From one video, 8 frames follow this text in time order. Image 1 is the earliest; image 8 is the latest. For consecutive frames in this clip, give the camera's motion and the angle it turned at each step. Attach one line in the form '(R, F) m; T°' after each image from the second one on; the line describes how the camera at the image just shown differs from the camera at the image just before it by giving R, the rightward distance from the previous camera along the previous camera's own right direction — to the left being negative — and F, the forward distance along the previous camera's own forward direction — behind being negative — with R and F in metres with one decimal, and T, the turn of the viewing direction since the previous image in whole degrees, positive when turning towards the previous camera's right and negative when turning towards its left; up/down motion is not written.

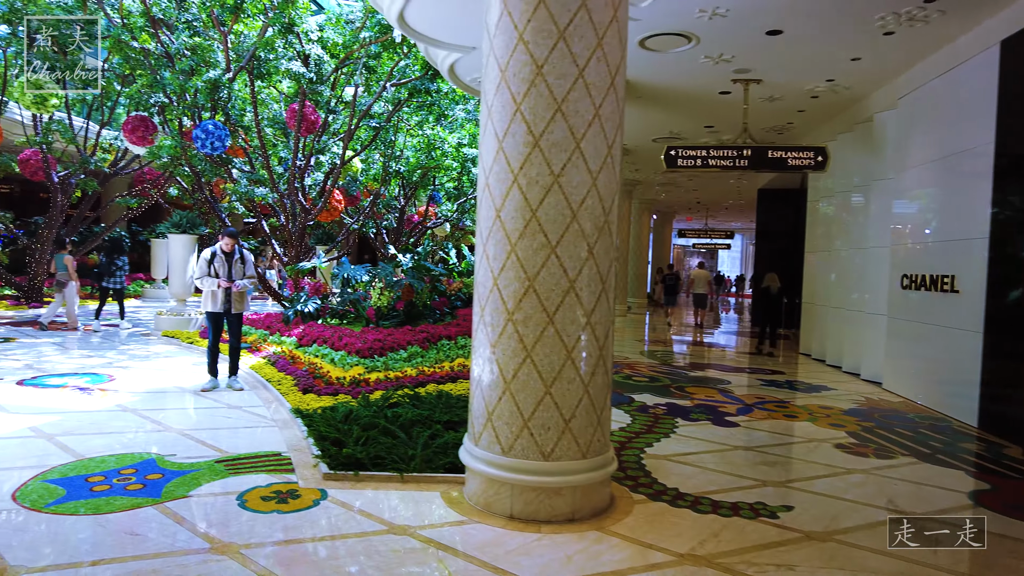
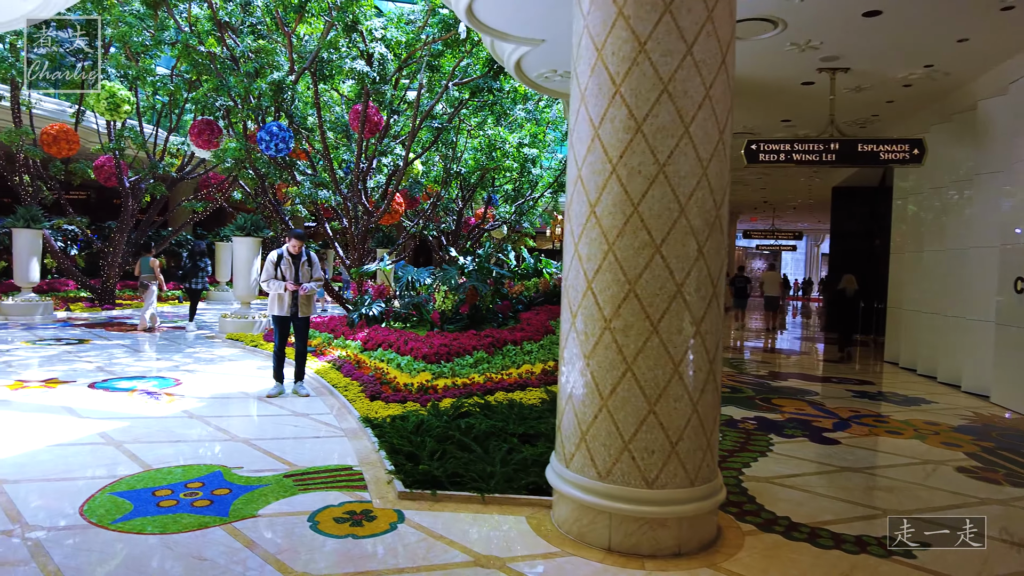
(-0.2, +0.3) m; -4°
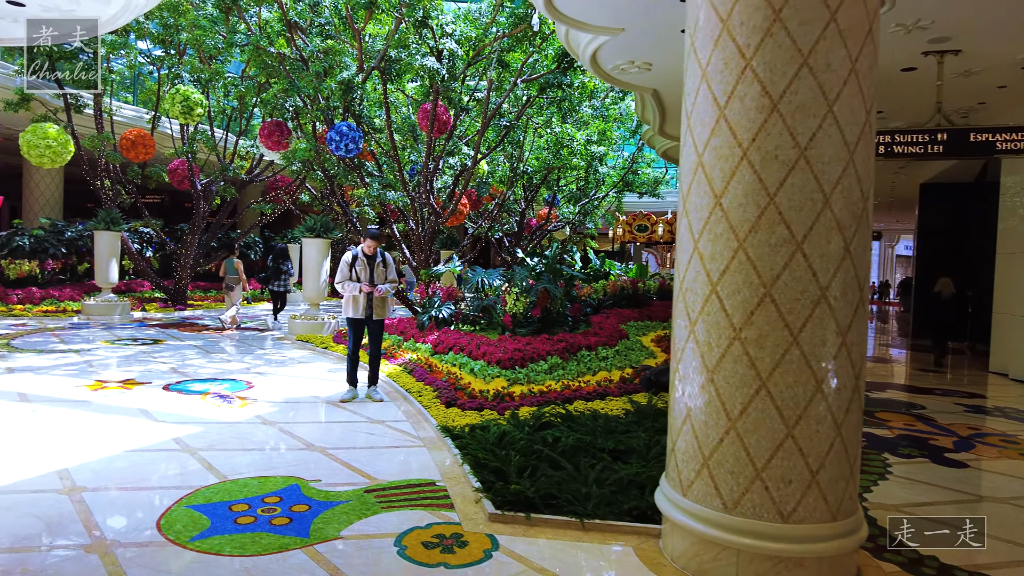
(-0.2, +0.3) m; -5°
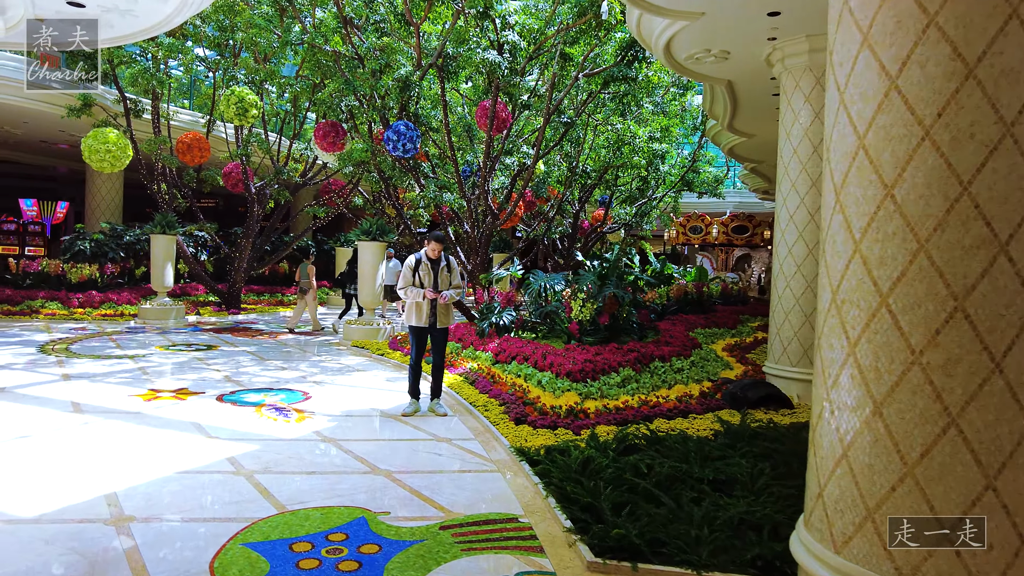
(-0.2, +0.4) m; -4°
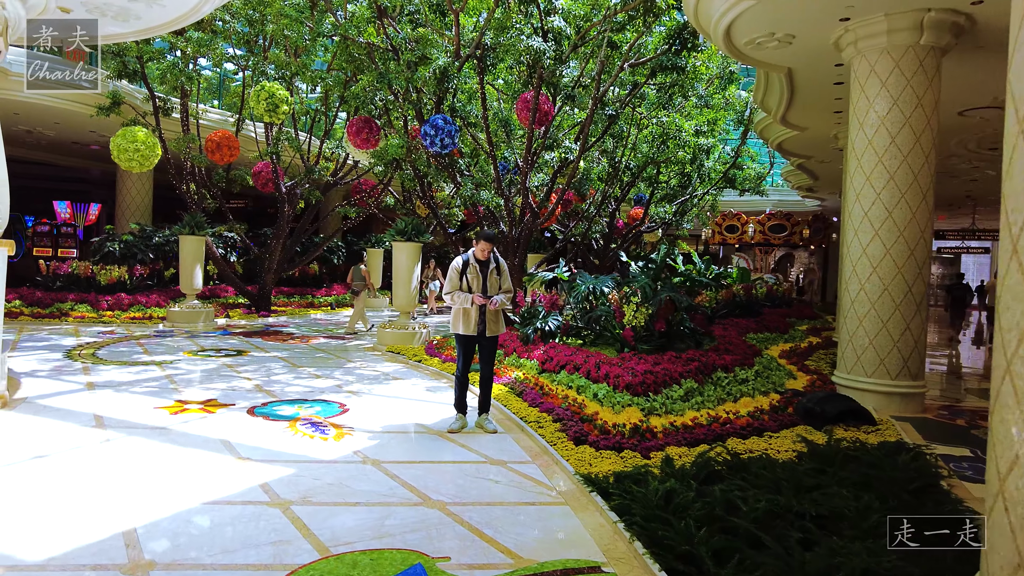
(-0.2, +0.4) m; -2°
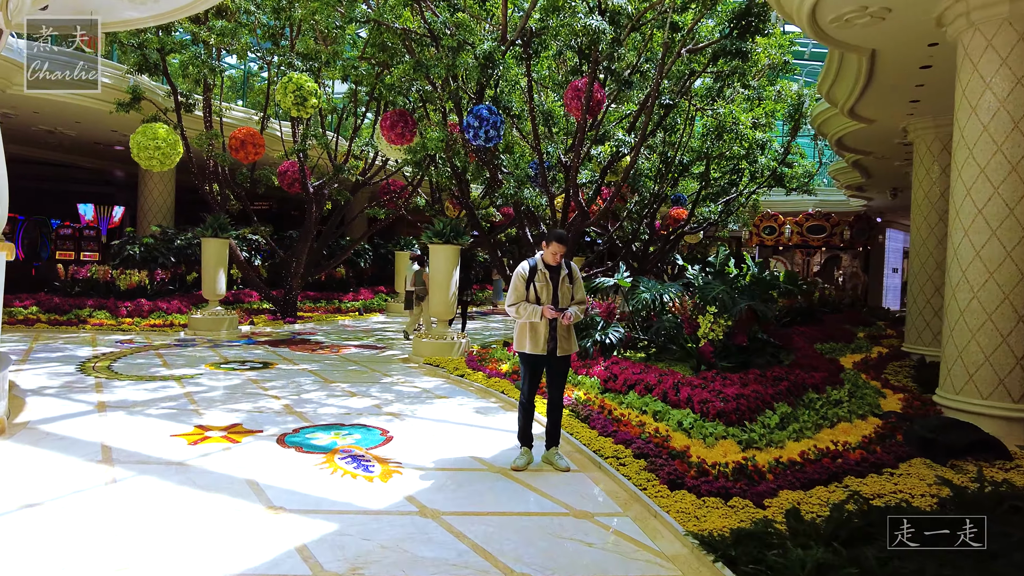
(-0.3, +0.7) m; -2°
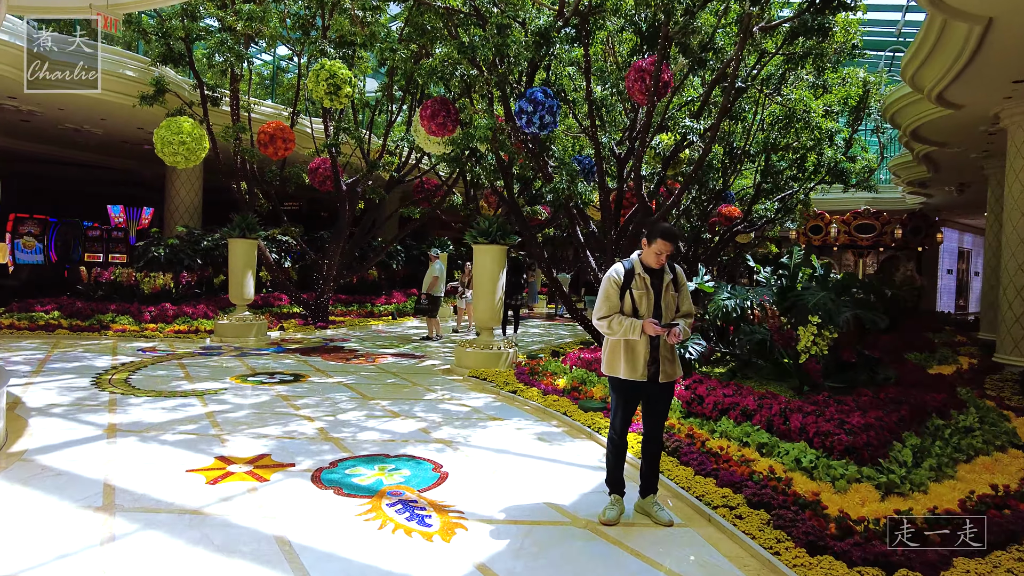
(-0.3, +0.7) m; -2°
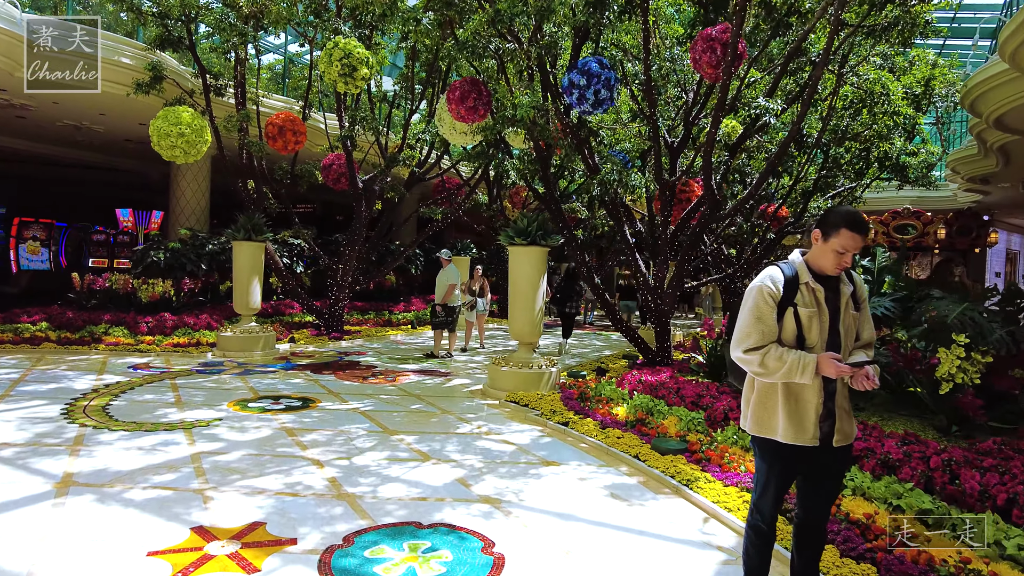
(-0.3, +1.0) m; -1°
